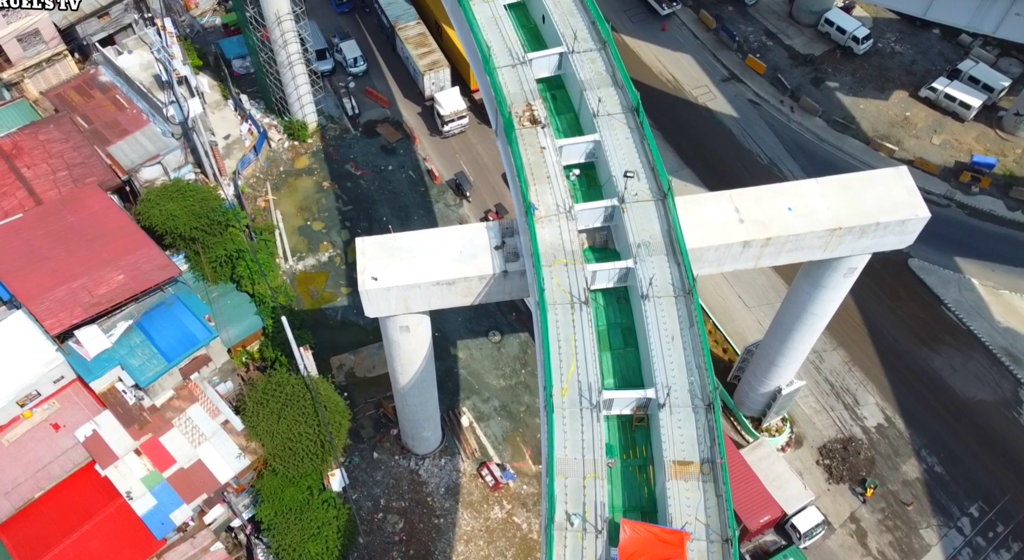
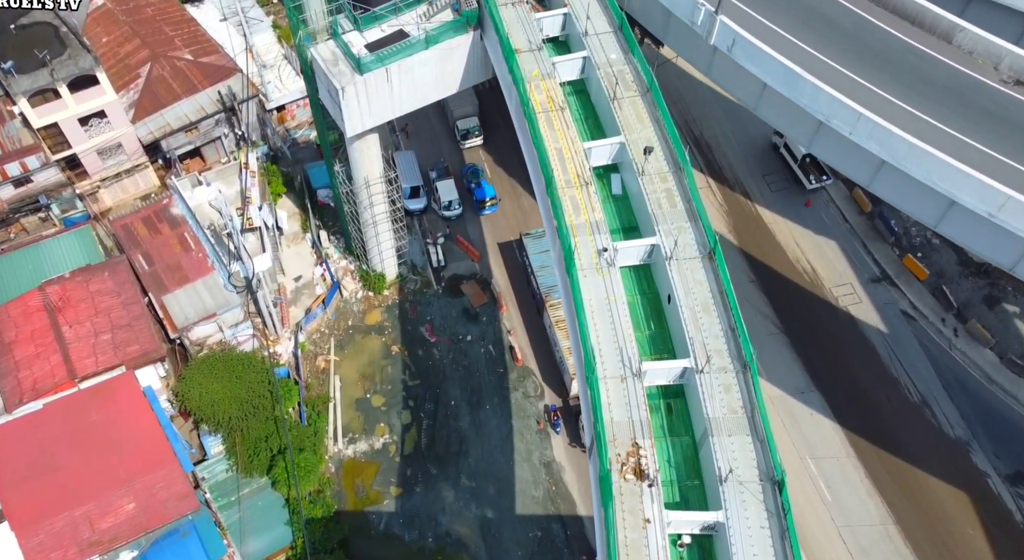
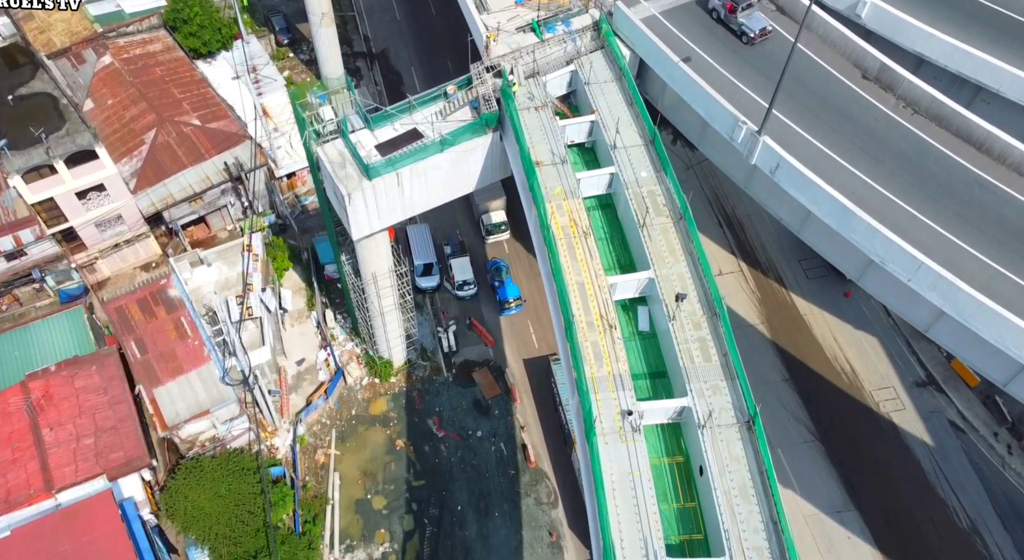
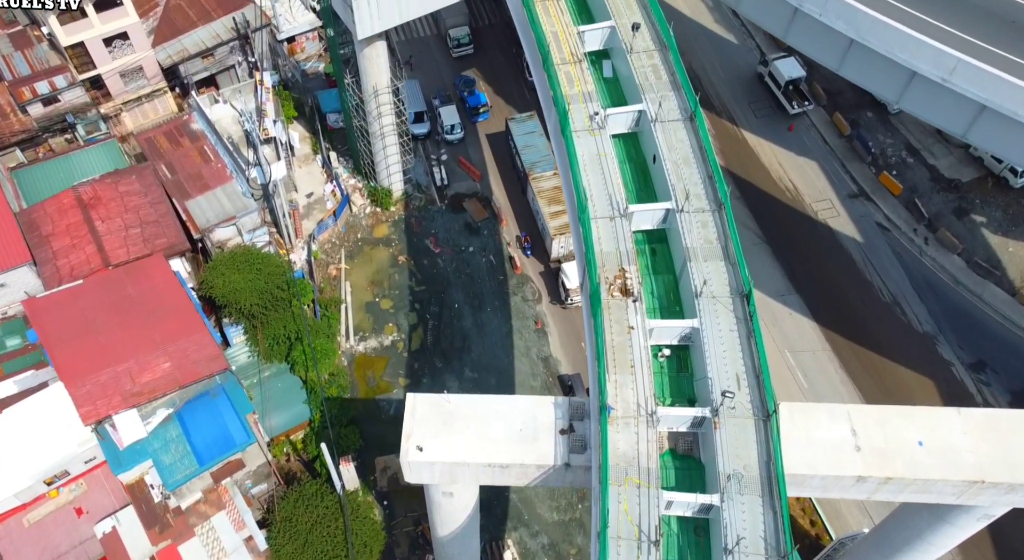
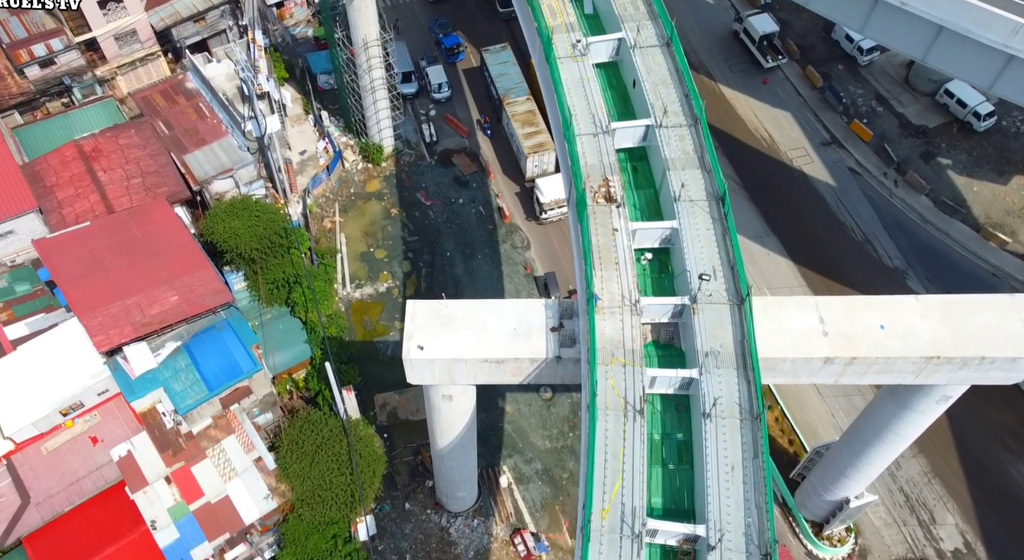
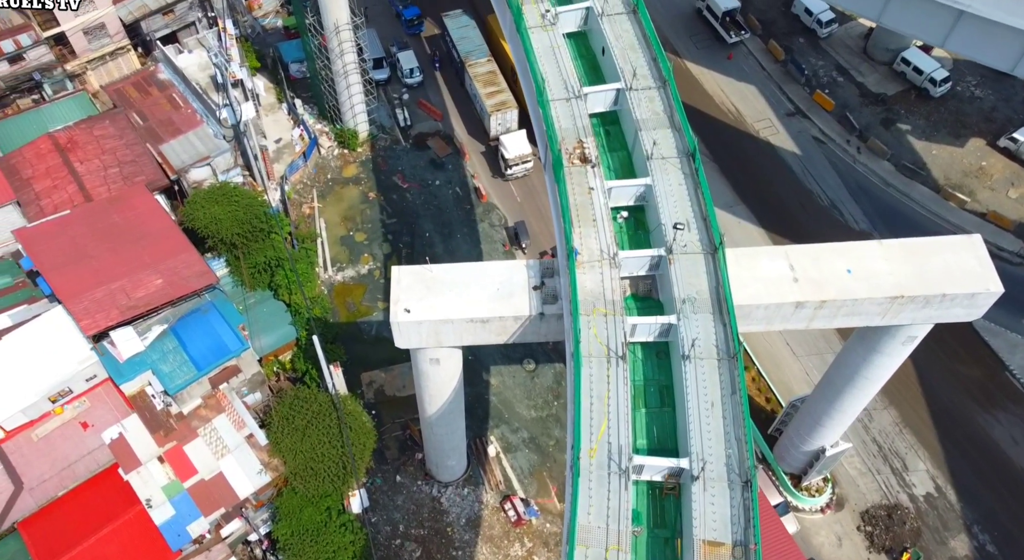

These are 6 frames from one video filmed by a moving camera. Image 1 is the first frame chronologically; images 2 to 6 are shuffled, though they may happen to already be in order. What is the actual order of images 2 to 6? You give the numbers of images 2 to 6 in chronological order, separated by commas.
6, 5, 4, 2, 3
